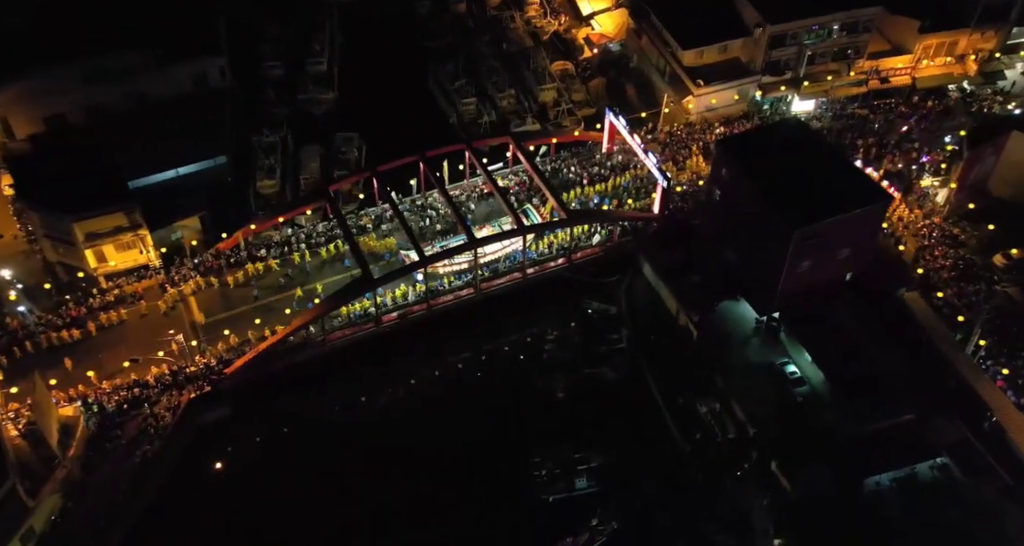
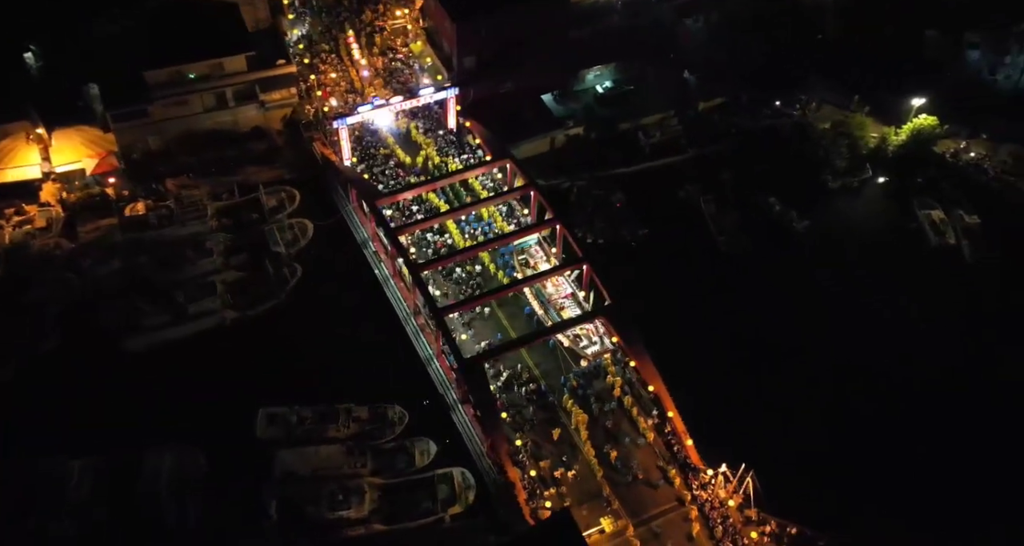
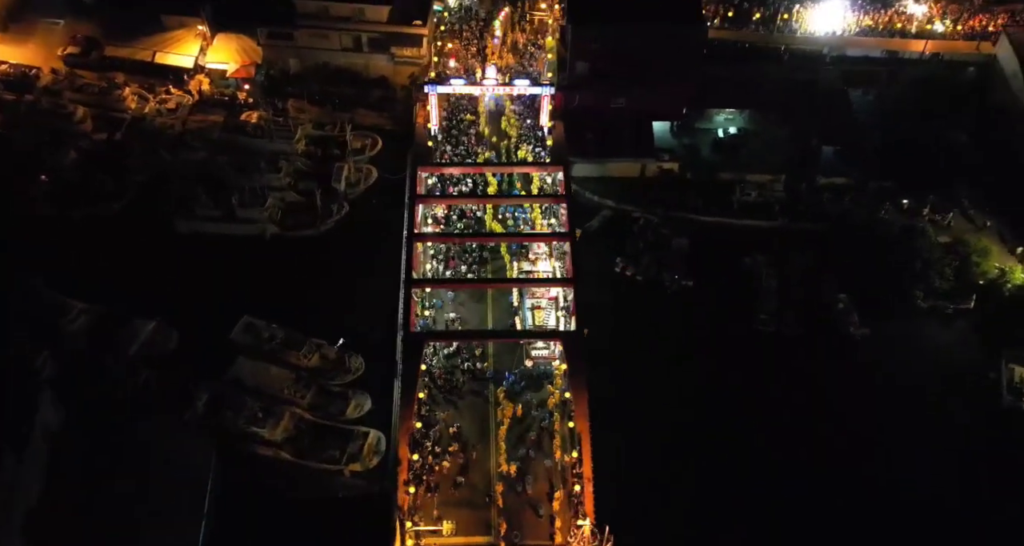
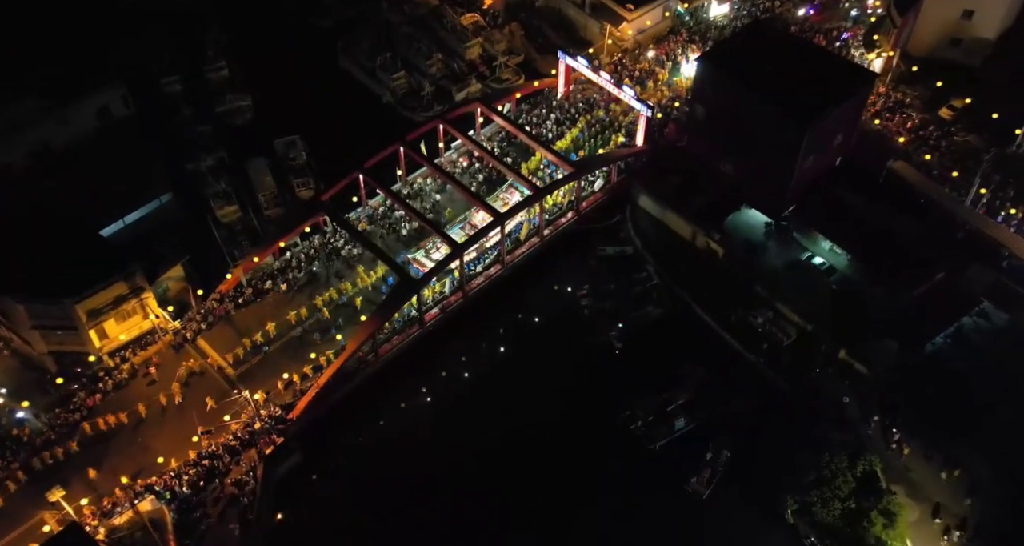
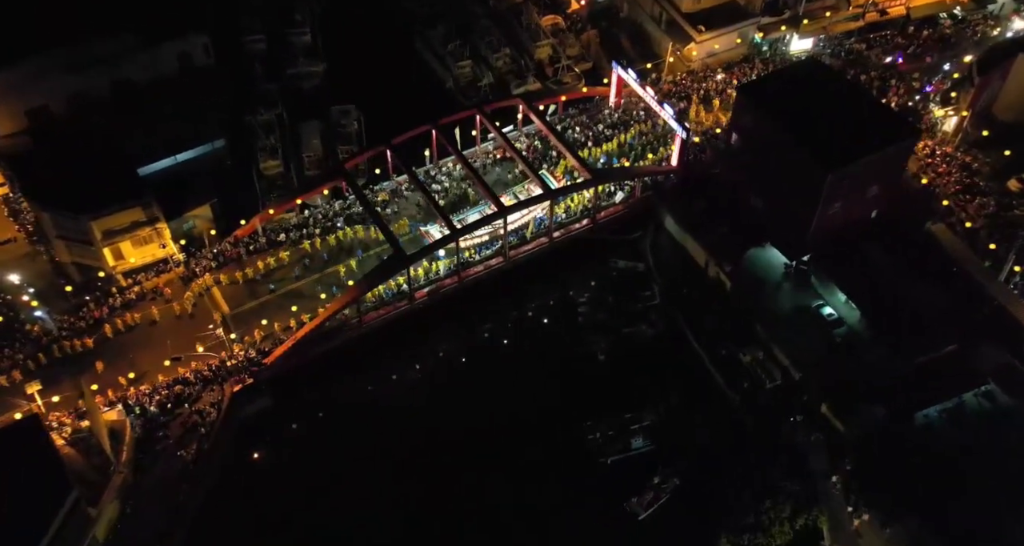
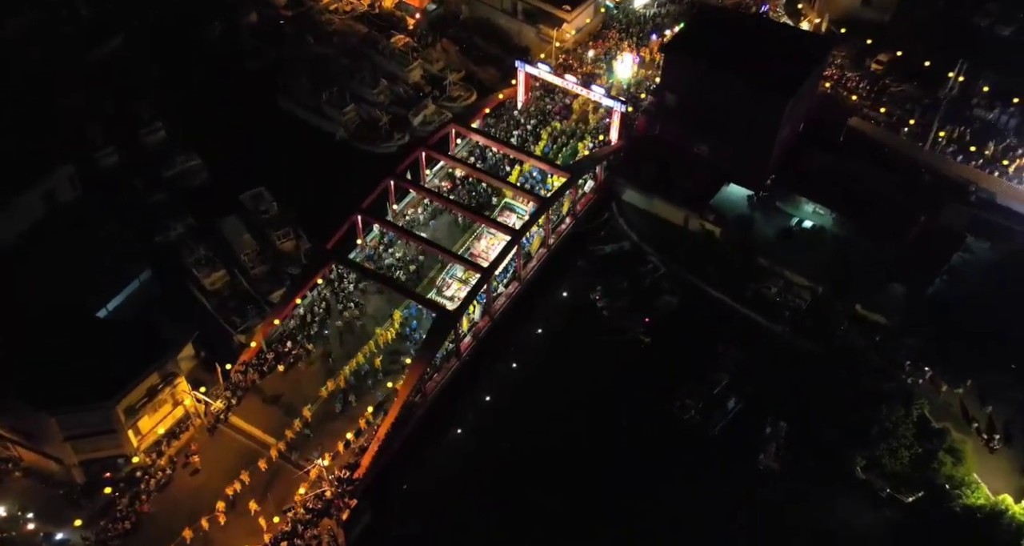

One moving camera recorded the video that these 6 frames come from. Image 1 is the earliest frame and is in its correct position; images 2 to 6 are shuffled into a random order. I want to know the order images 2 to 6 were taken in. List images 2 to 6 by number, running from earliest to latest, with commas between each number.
5, 4, 6, 3, 2
